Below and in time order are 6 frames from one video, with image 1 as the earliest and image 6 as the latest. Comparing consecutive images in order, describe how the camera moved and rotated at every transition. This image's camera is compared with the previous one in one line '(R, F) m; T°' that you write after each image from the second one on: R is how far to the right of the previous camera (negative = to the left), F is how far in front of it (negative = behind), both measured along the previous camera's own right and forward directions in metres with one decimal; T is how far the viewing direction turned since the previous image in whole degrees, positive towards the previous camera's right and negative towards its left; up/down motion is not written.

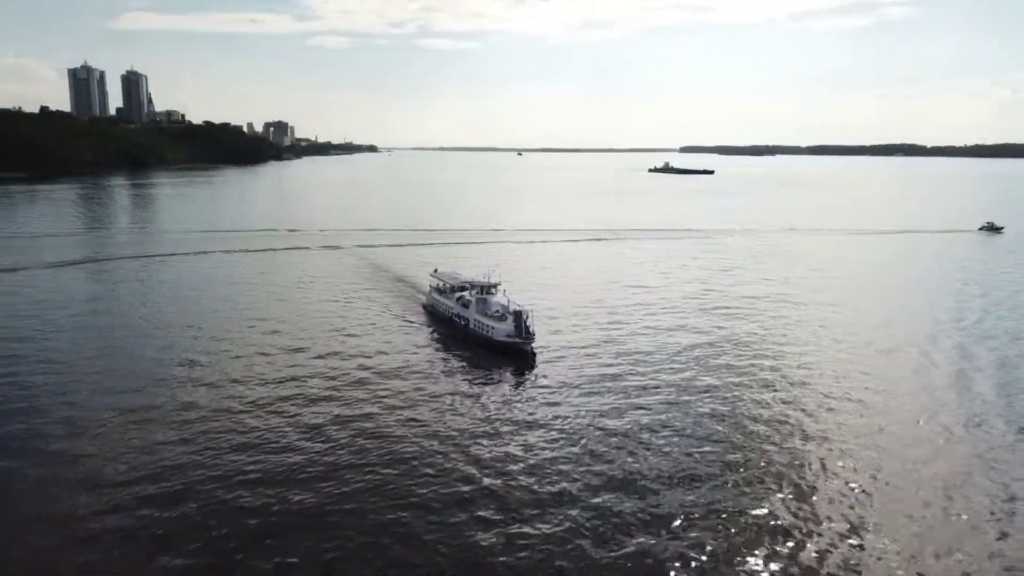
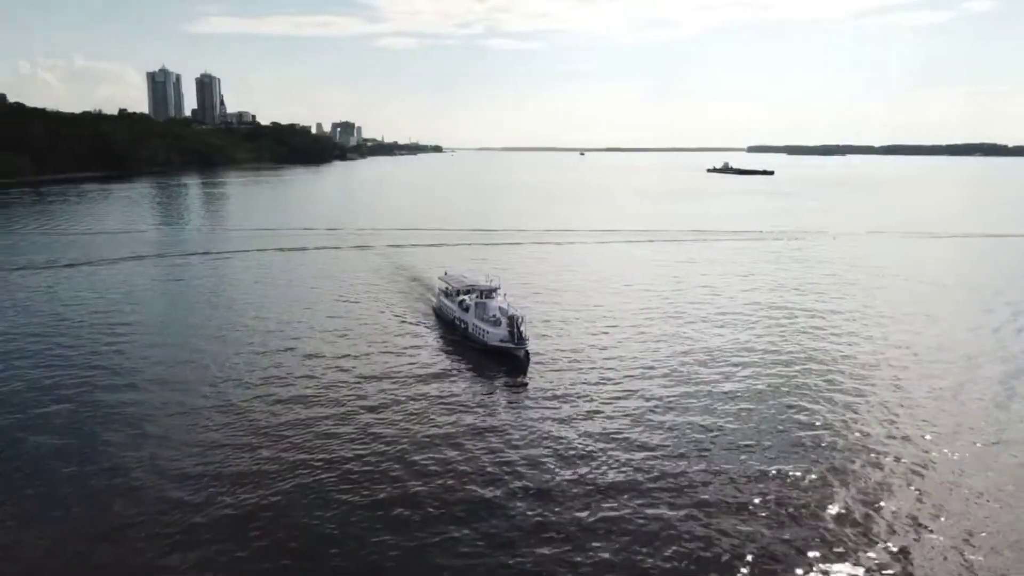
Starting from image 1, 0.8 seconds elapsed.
(+3.0, 0.0) m; -5°
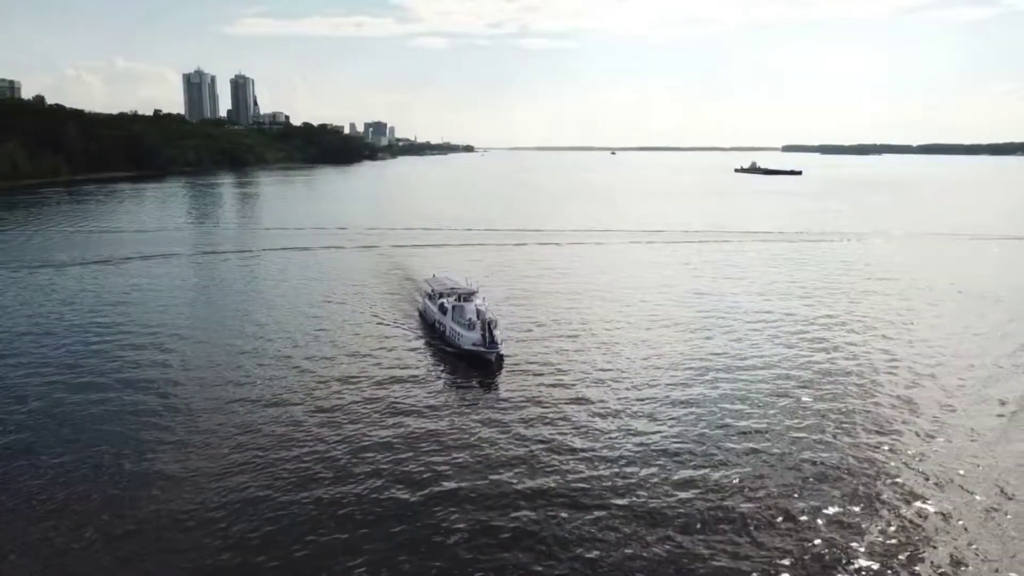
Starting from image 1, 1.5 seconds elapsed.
(+2.5, -0.1) m; -2°
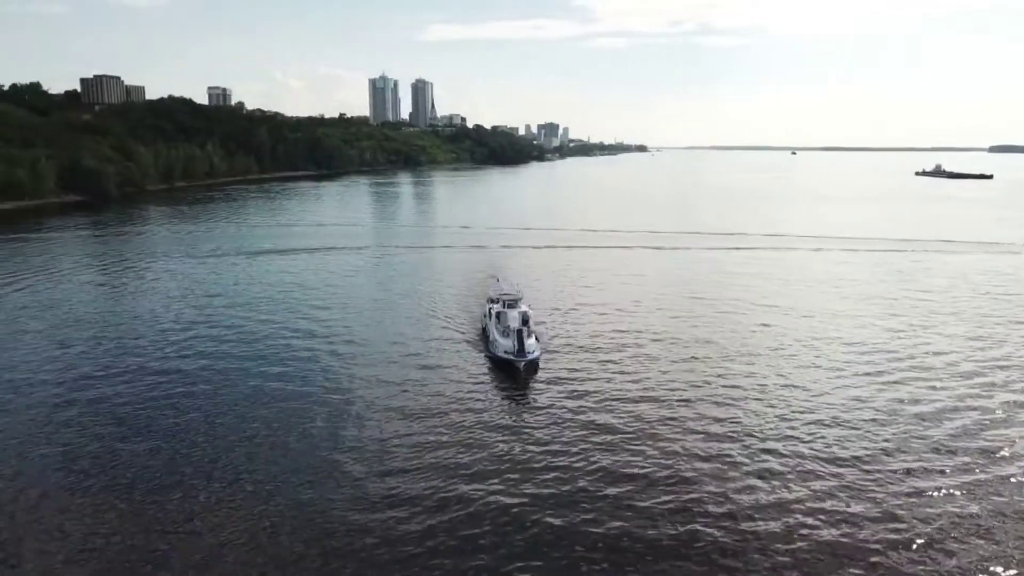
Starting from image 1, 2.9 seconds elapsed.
(+5.6, -0.3) m; -13°
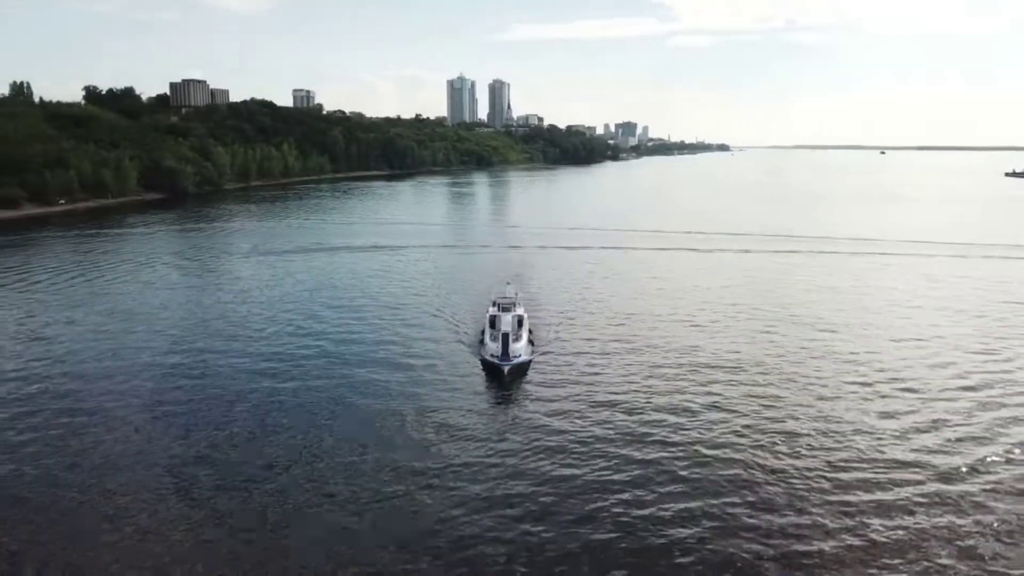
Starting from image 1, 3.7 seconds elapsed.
(+3.7, -0.6) m; -6°
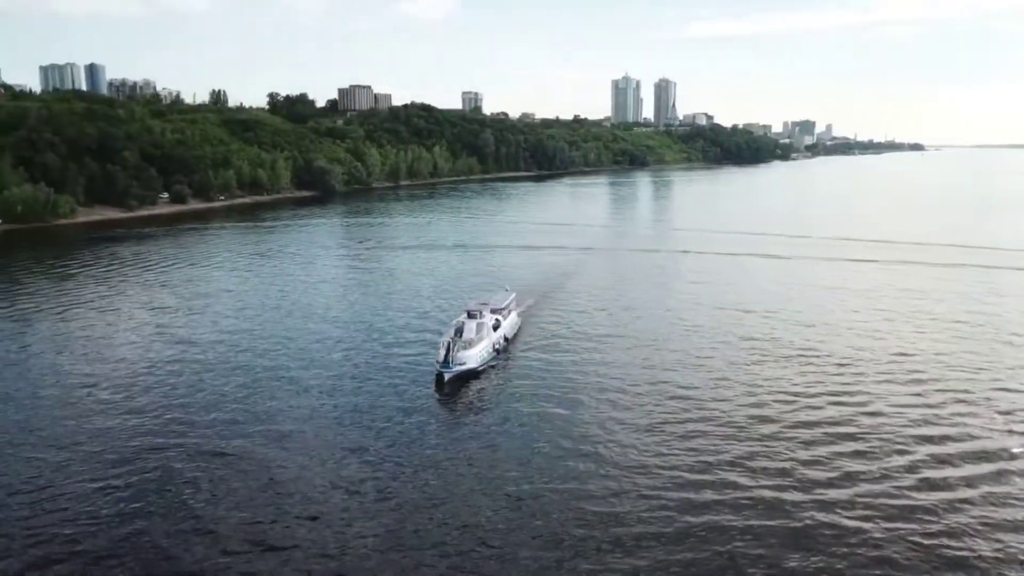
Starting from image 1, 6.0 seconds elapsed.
(+8.0, +0.1) m; -12°
